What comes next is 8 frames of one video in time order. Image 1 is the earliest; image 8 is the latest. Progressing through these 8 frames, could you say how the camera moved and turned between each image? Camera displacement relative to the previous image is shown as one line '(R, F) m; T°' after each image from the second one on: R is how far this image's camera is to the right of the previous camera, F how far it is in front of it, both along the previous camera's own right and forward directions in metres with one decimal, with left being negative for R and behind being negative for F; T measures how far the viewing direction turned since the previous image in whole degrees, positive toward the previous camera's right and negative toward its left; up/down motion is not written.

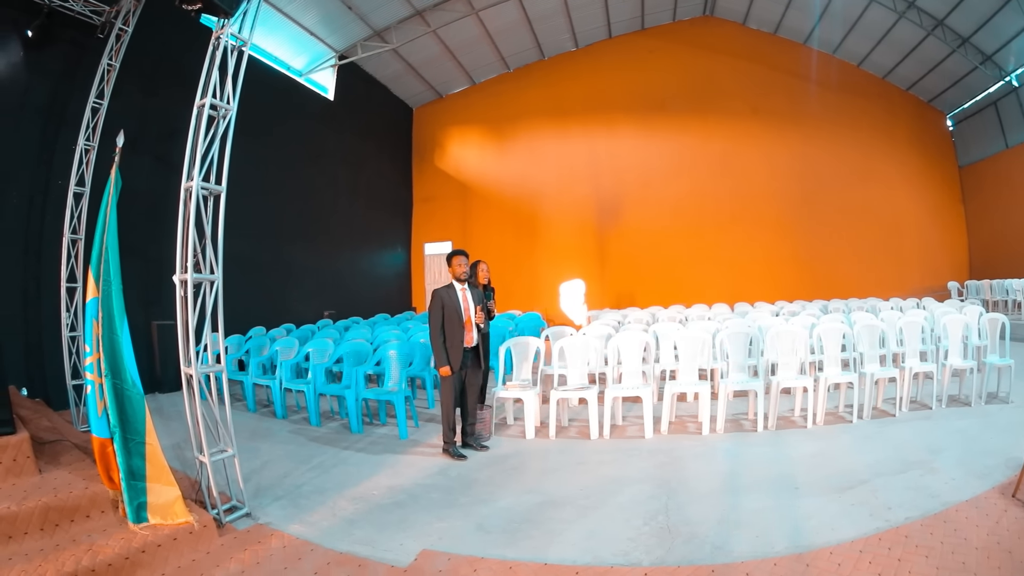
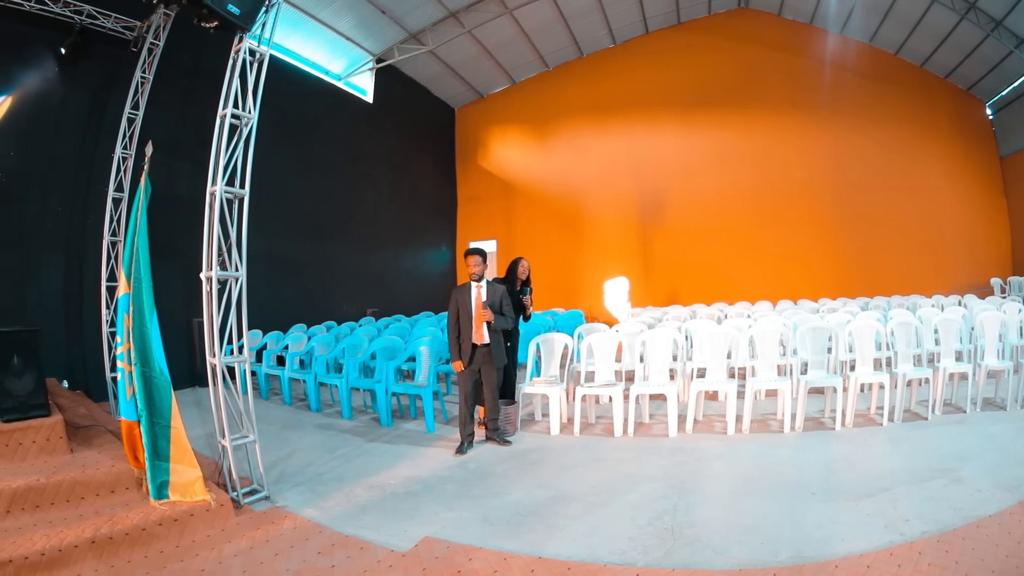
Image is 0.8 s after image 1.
(+0.4, 0.0) m; -6°
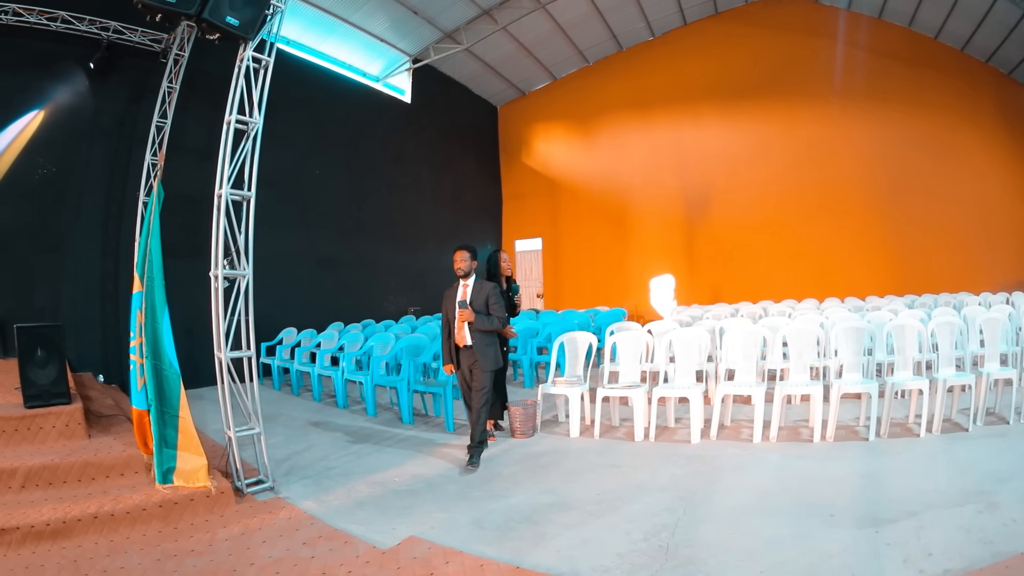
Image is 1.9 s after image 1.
(+0.5, +0.1) m; -7°
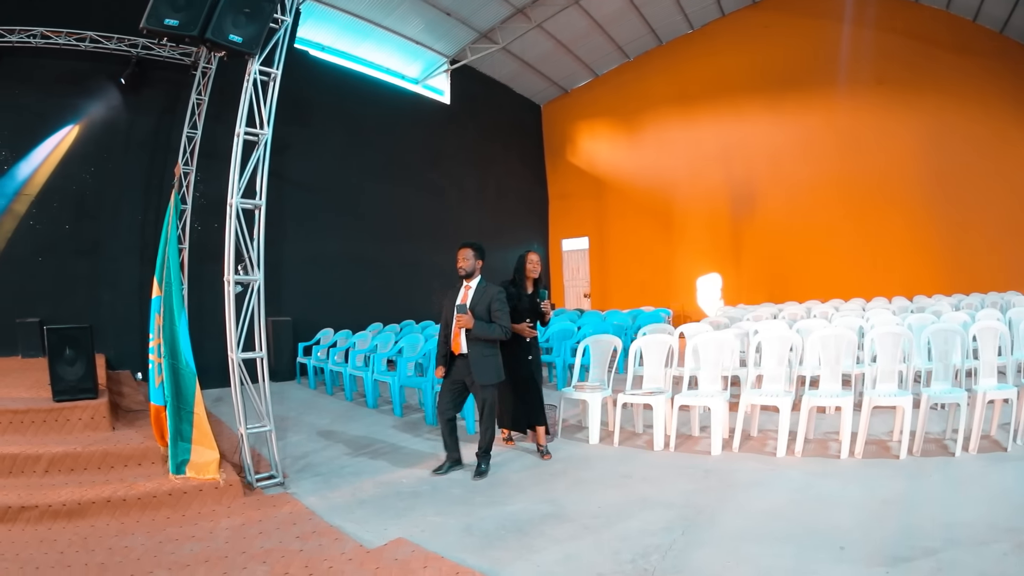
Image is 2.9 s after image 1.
(+0.5, +0.1) m; -7°
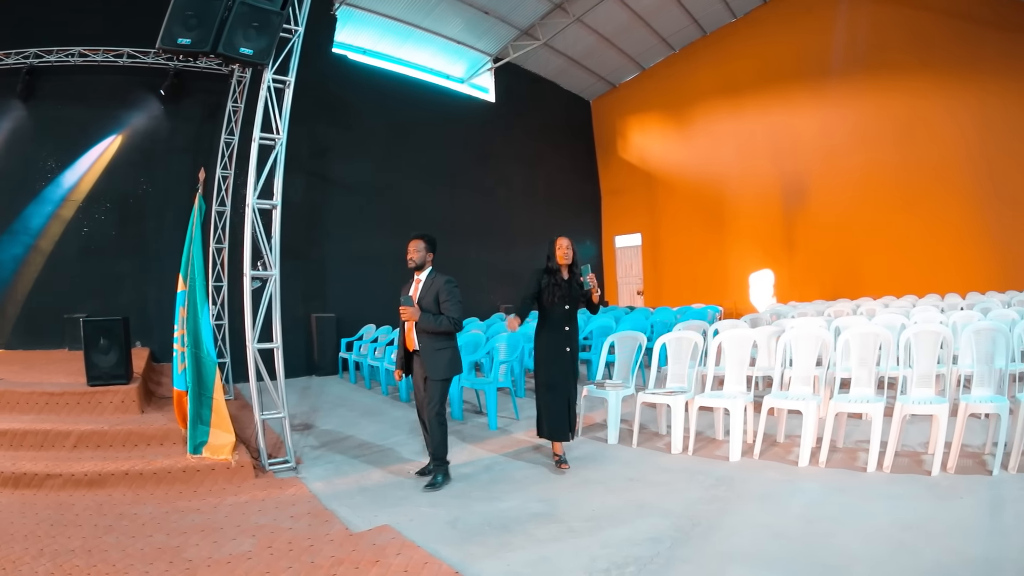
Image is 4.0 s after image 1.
(+0.6, +0.1) m; -8°
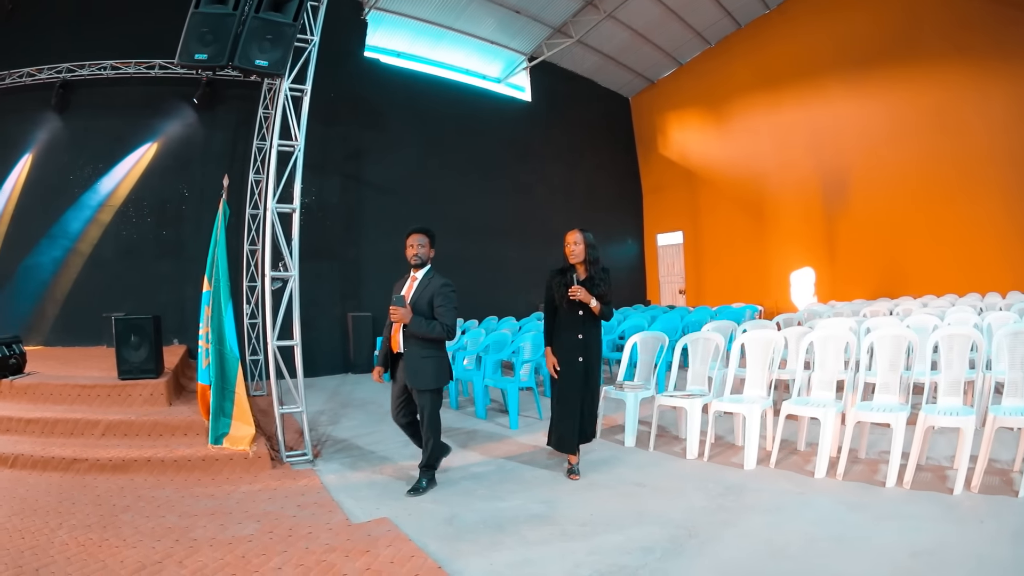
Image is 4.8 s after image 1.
(+0.4, 0.0) m; -6°
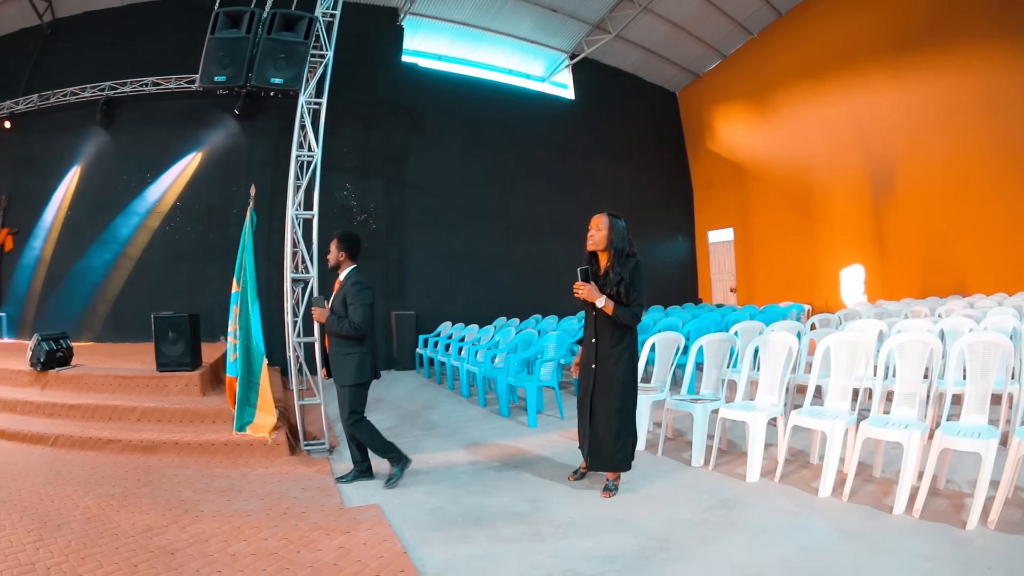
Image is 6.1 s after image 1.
(+0.6, 0.0) m; -8°
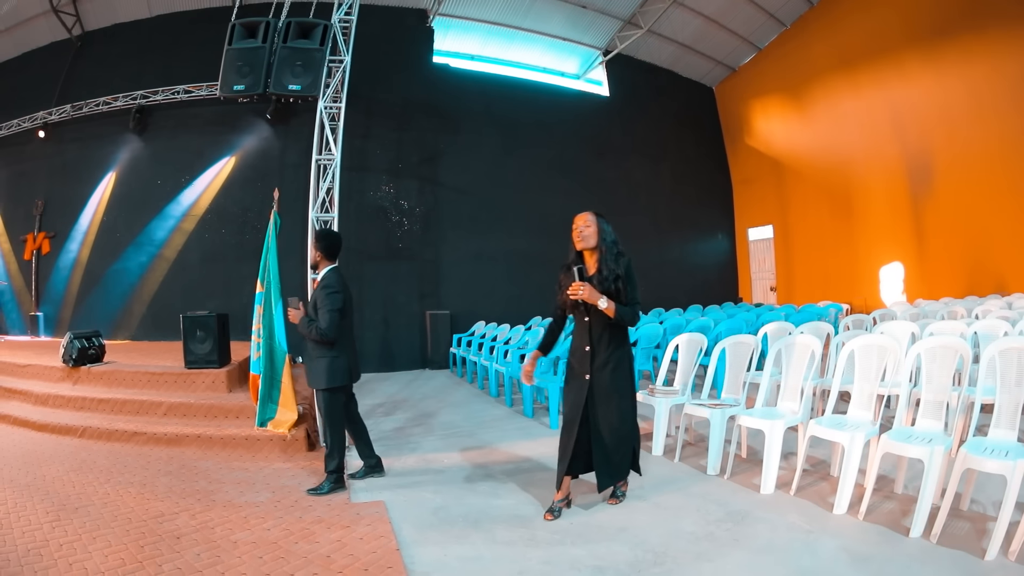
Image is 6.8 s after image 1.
(+0.3, 0.0) m; -5°
